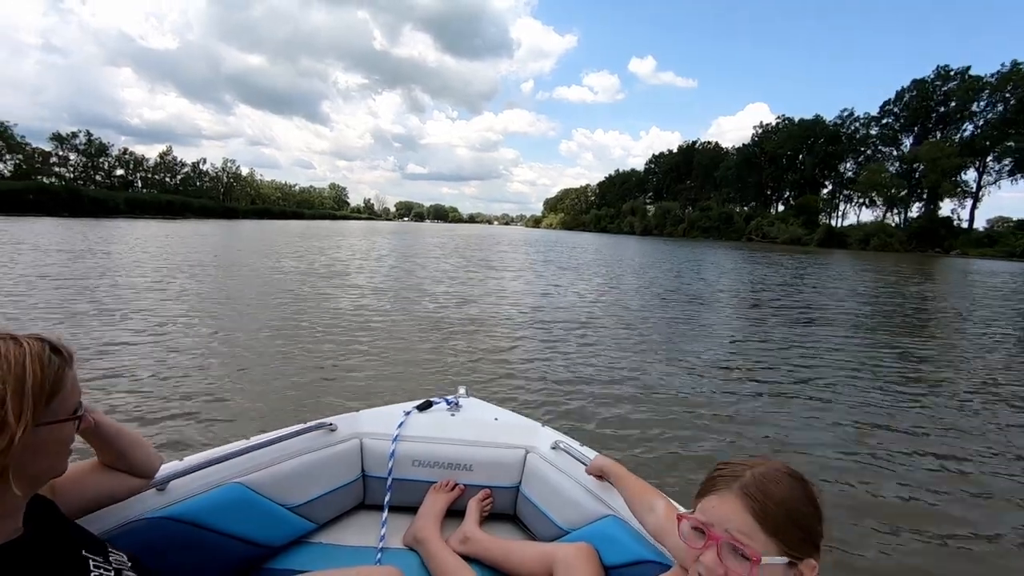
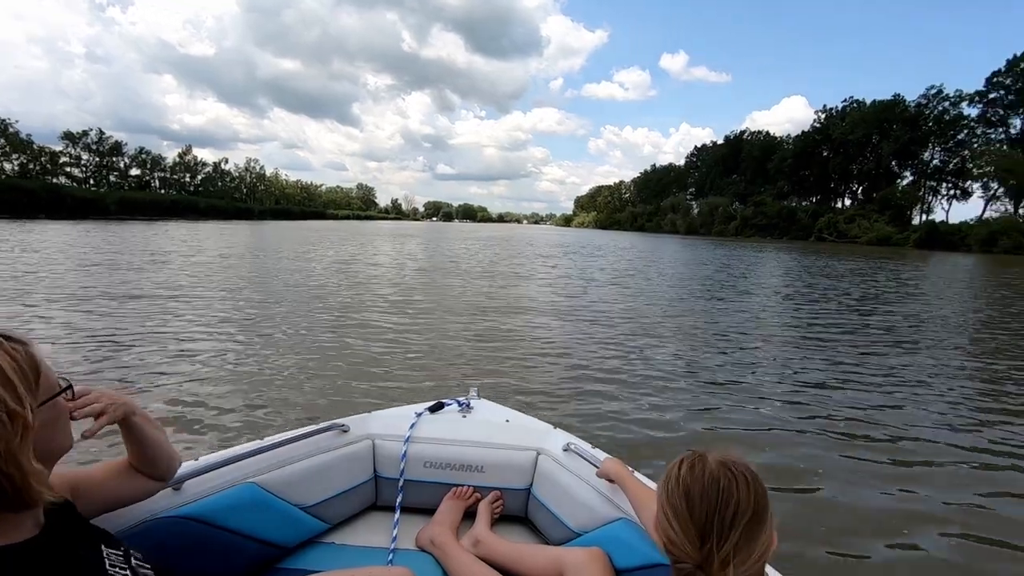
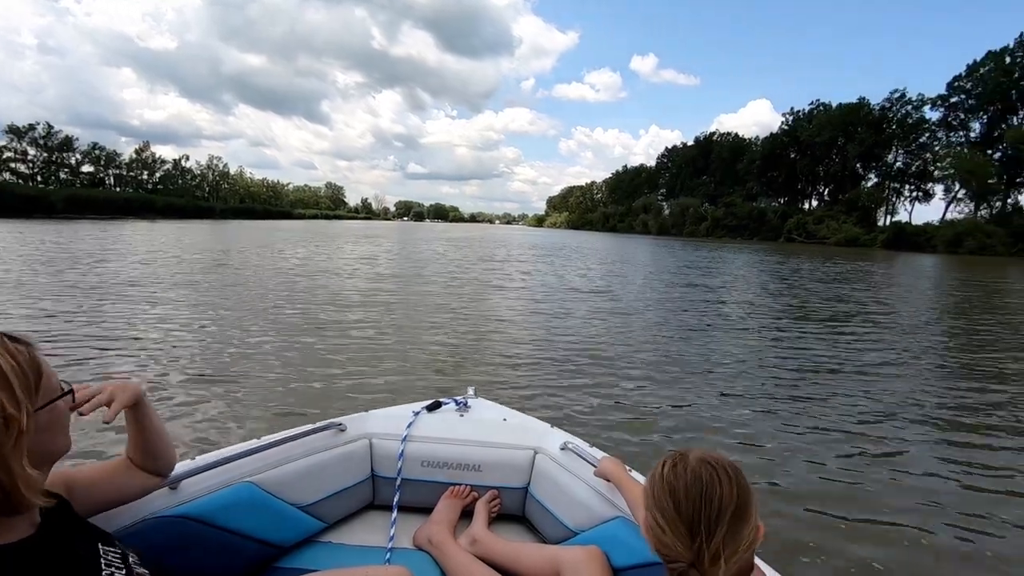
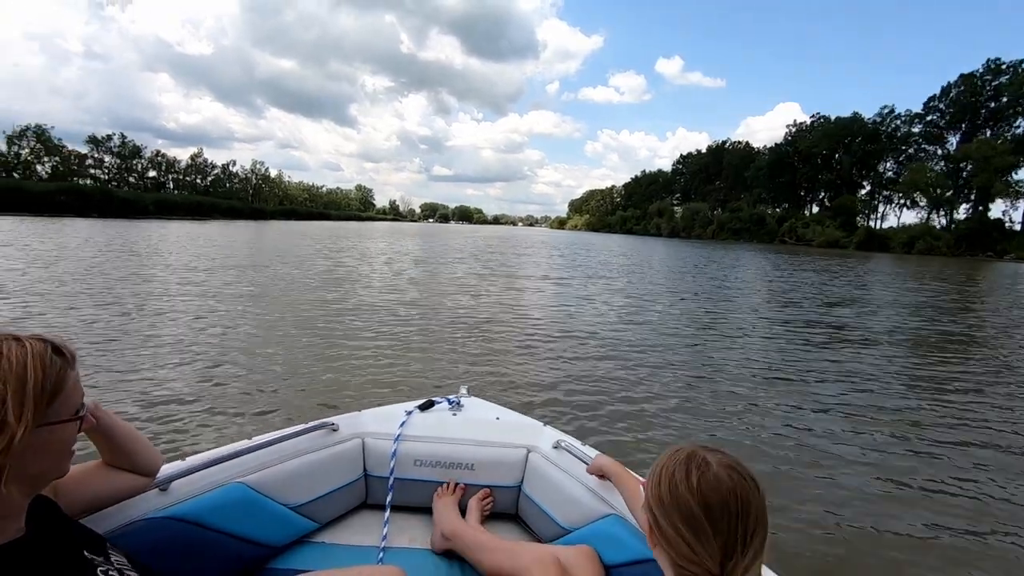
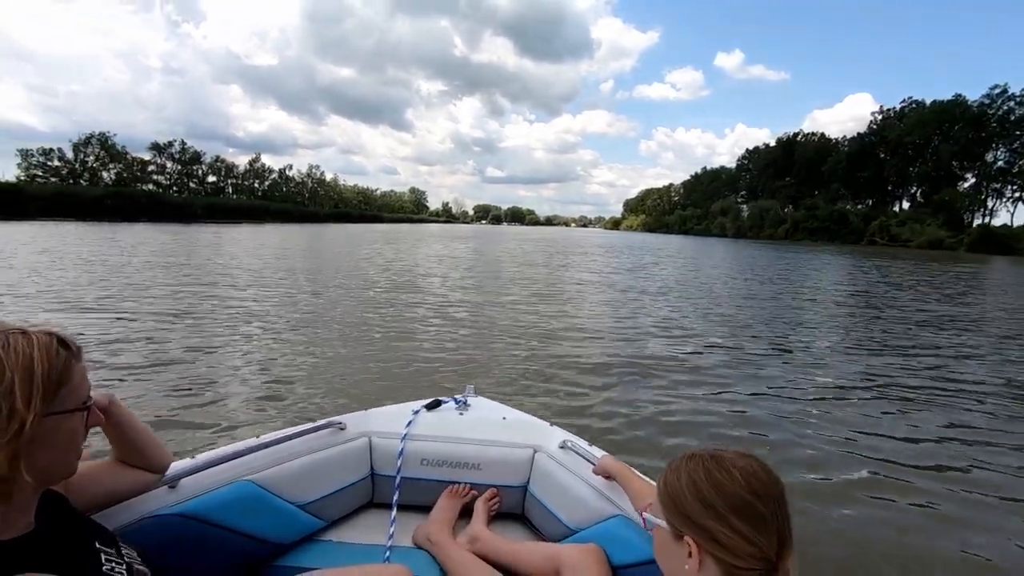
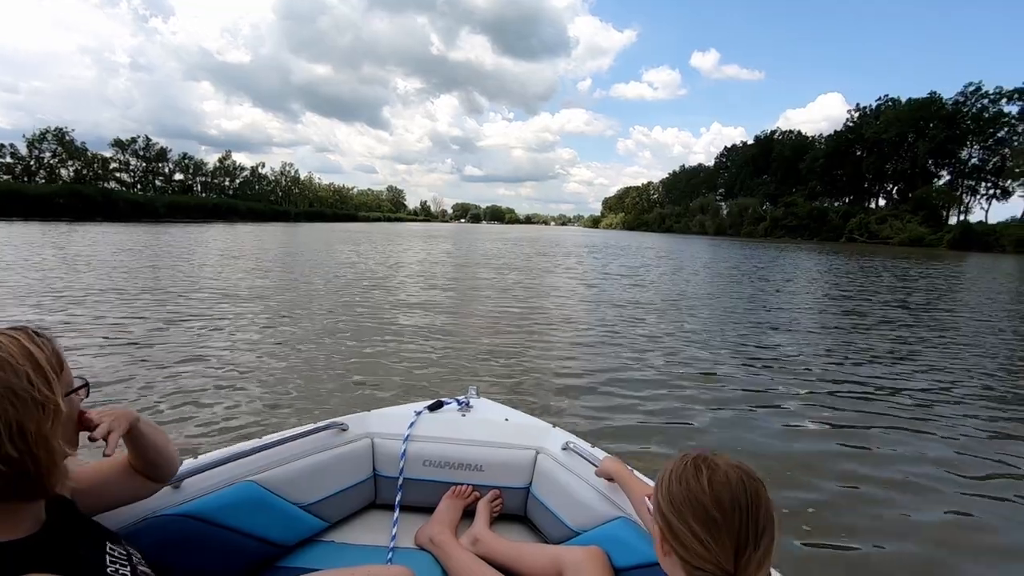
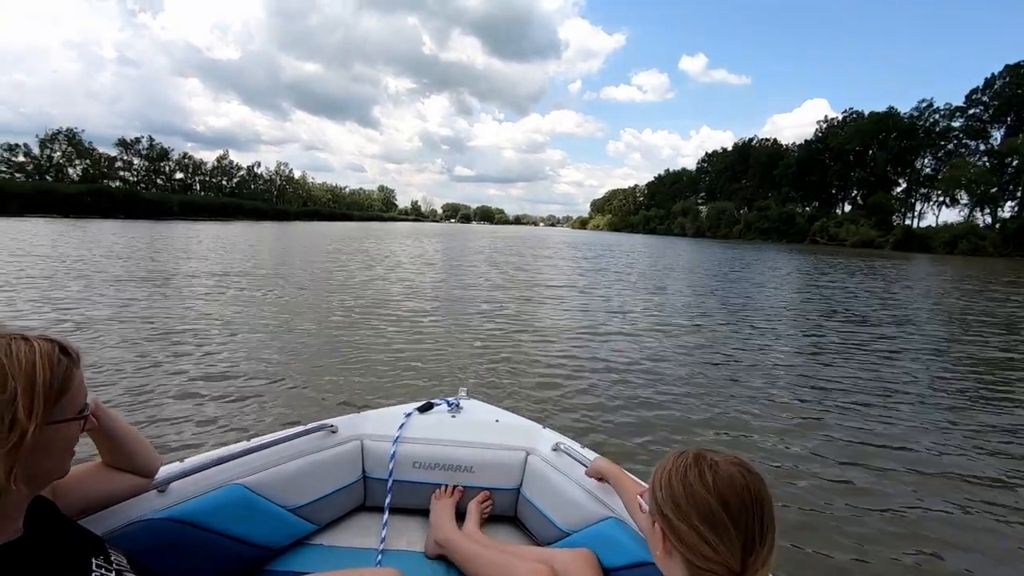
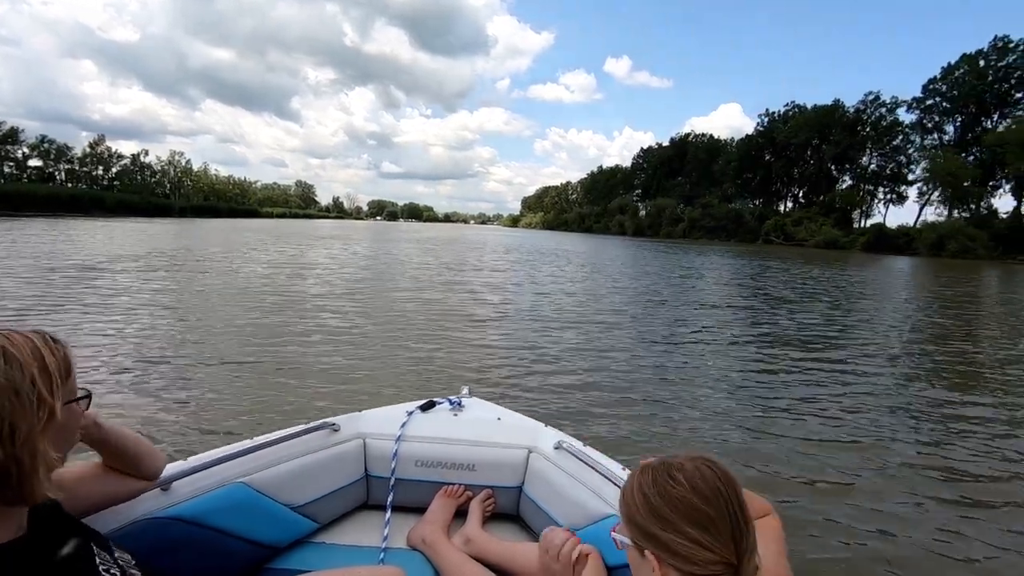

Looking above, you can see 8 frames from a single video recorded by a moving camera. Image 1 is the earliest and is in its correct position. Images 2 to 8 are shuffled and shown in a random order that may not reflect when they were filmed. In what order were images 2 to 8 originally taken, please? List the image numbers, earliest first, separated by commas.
4, 7, 5, 6, 2, 3, 8
